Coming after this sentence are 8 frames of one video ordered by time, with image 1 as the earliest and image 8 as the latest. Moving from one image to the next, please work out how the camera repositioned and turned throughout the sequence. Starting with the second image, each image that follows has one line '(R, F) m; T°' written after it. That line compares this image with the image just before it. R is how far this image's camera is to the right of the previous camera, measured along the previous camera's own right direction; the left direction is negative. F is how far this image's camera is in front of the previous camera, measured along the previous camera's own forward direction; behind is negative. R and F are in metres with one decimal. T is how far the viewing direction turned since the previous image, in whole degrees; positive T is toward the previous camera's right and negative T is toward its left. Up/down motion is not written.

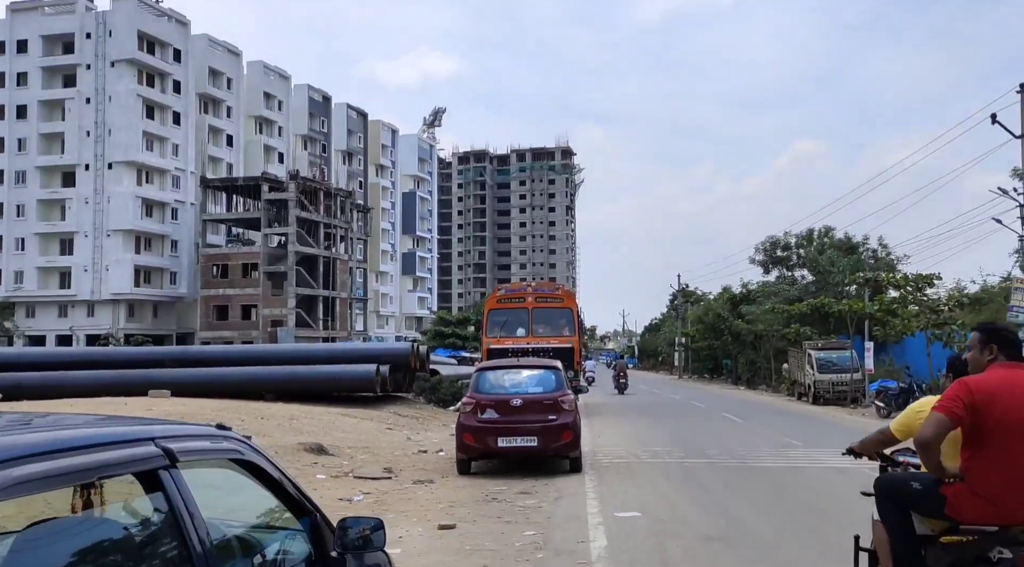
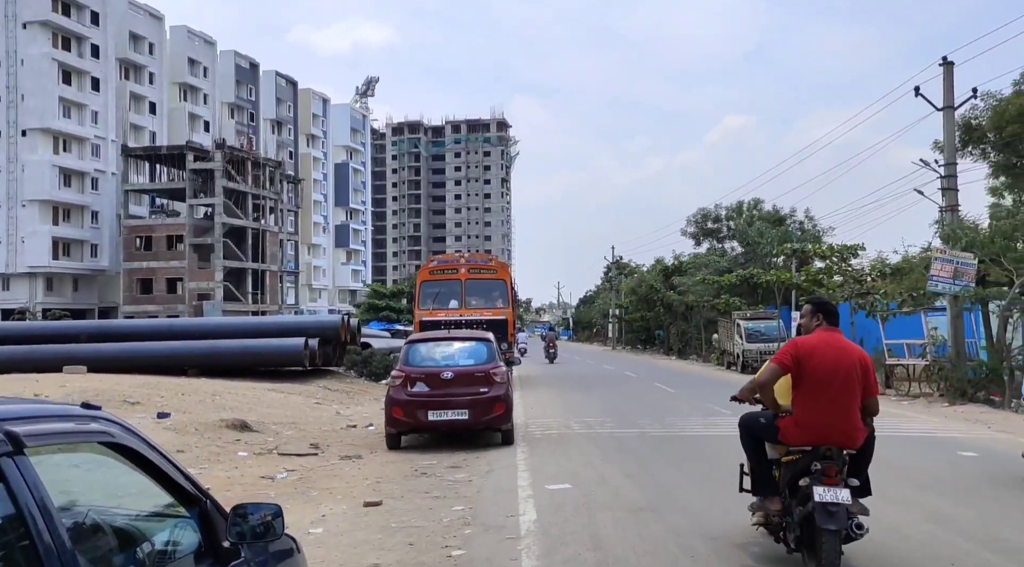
(+0.1, +0.2) m; +4°
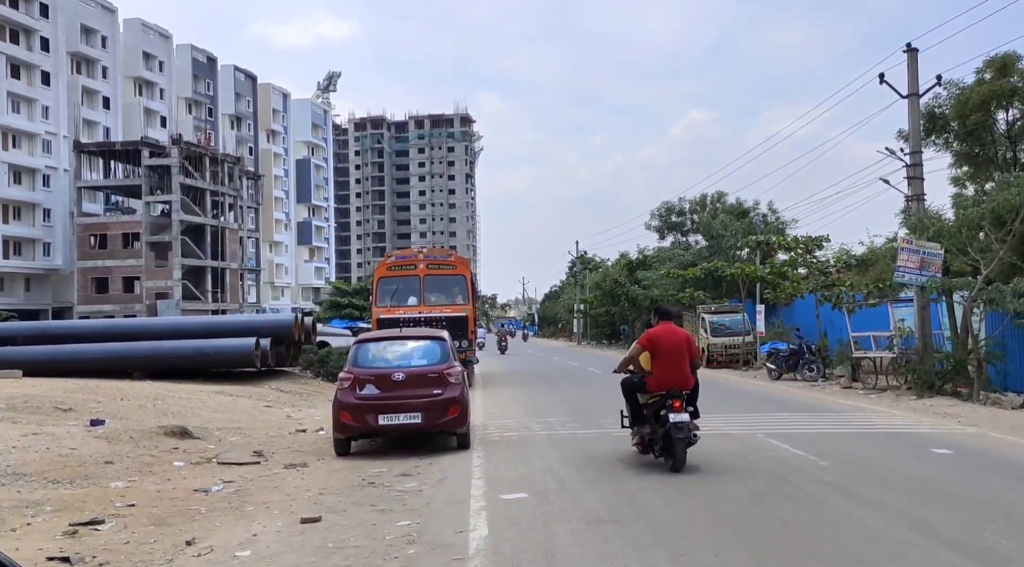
(+0.2, +0.7) m; +2°
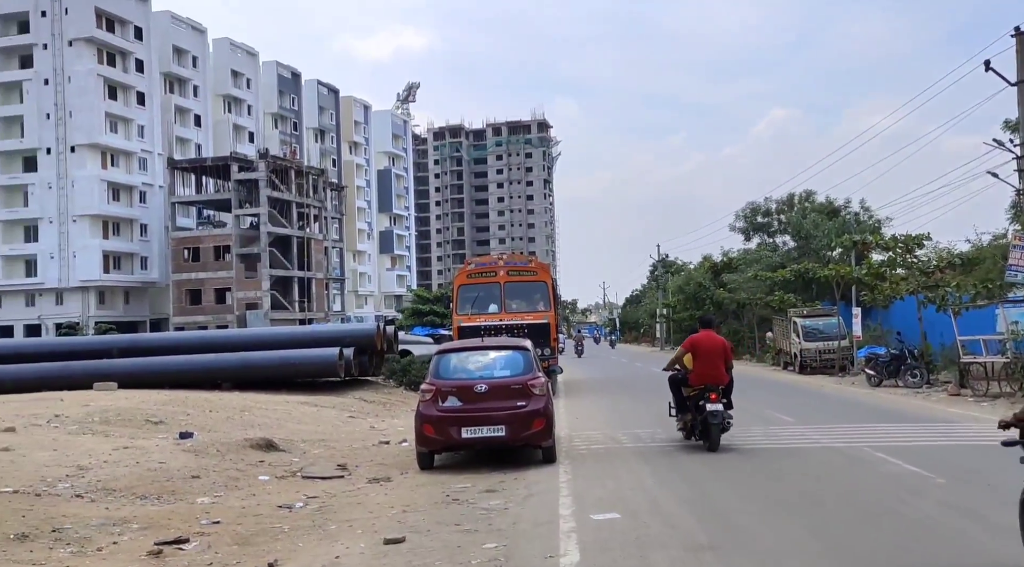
(-0.1, +0.4) m; -5°
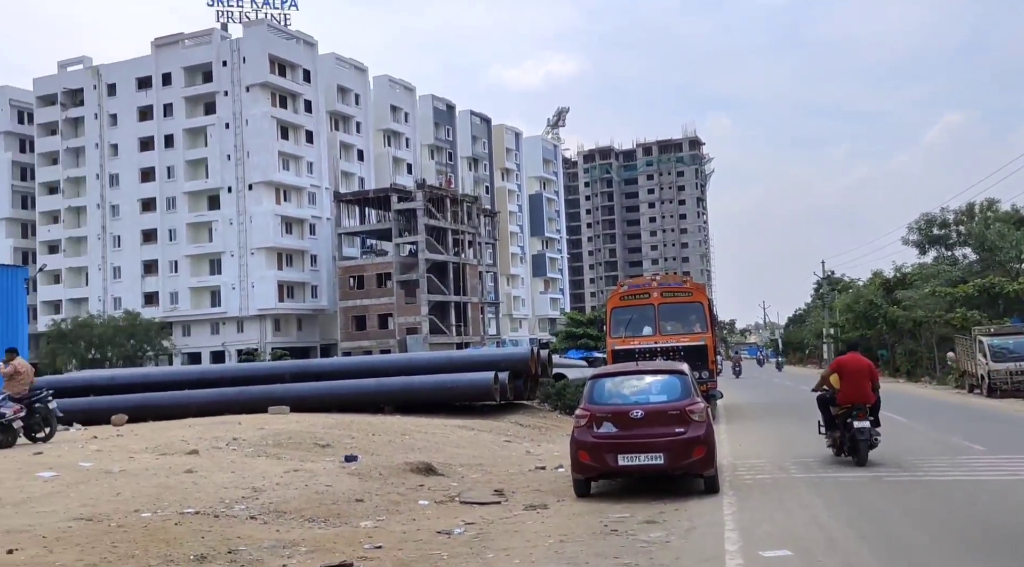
(0.0, +0.2) m; -9°
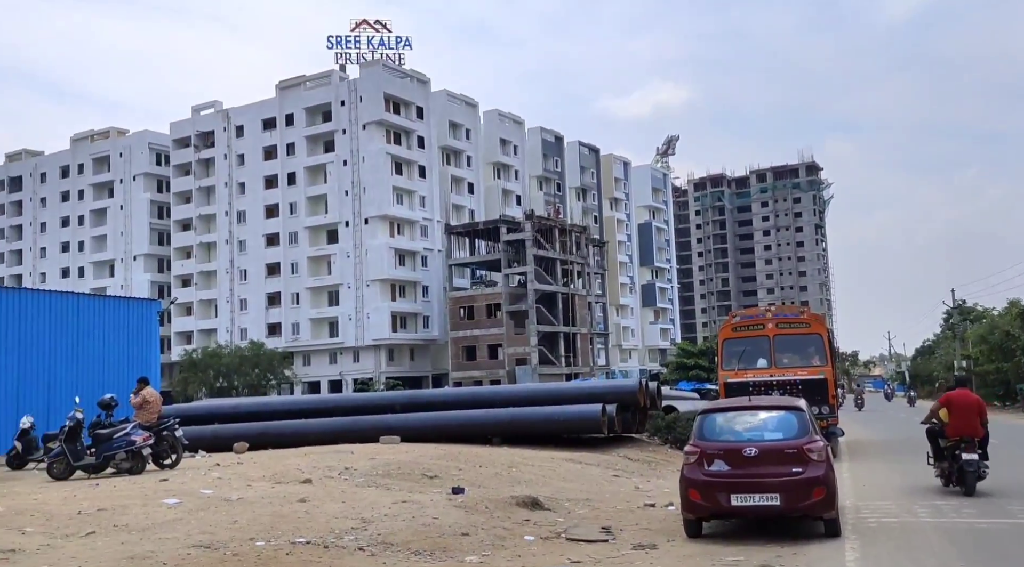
(+0.1, +0.2) m; -7°
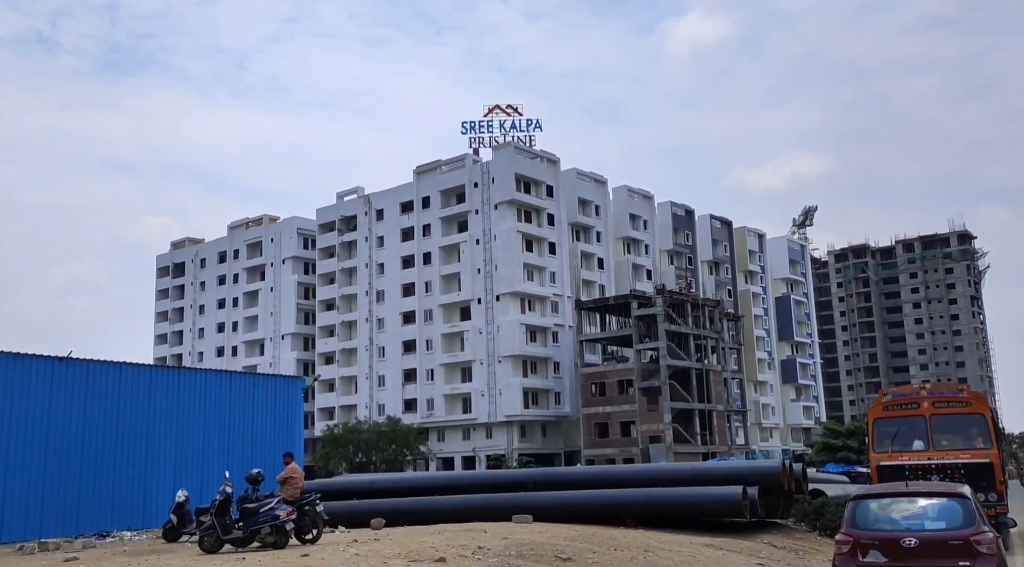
(0.0, +0.1) m; -8°
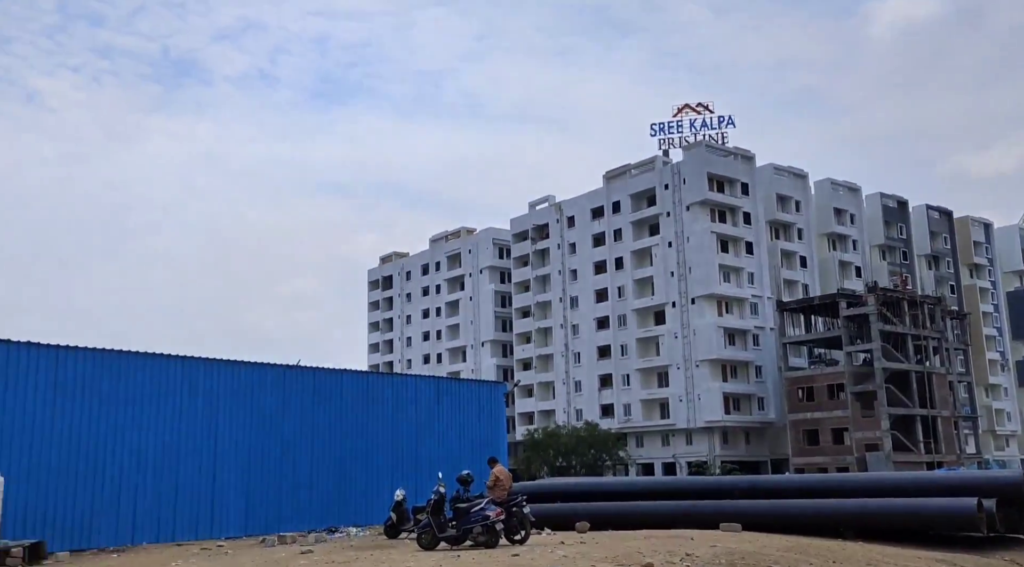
(-0.2, +0.1) m; -12°
